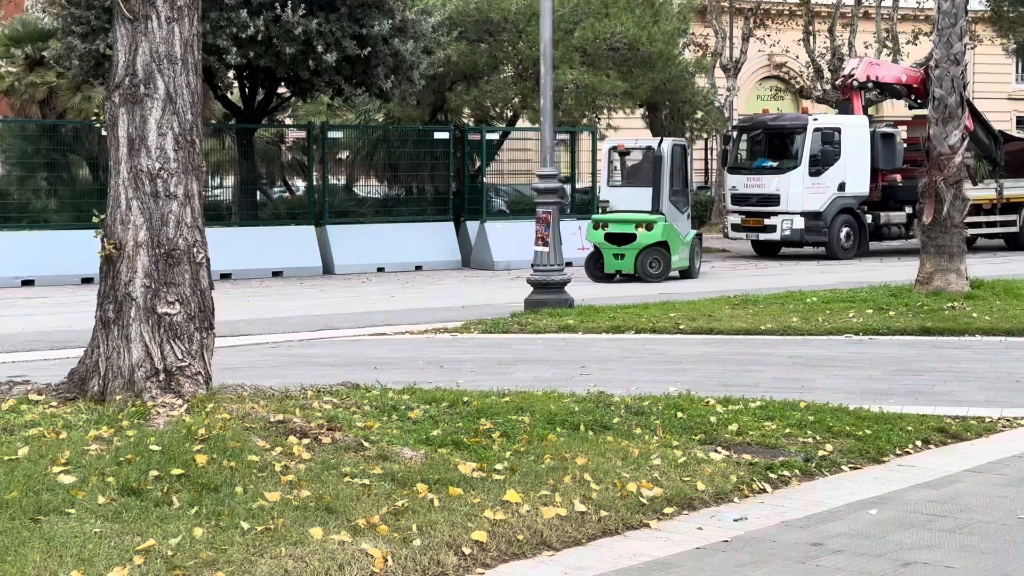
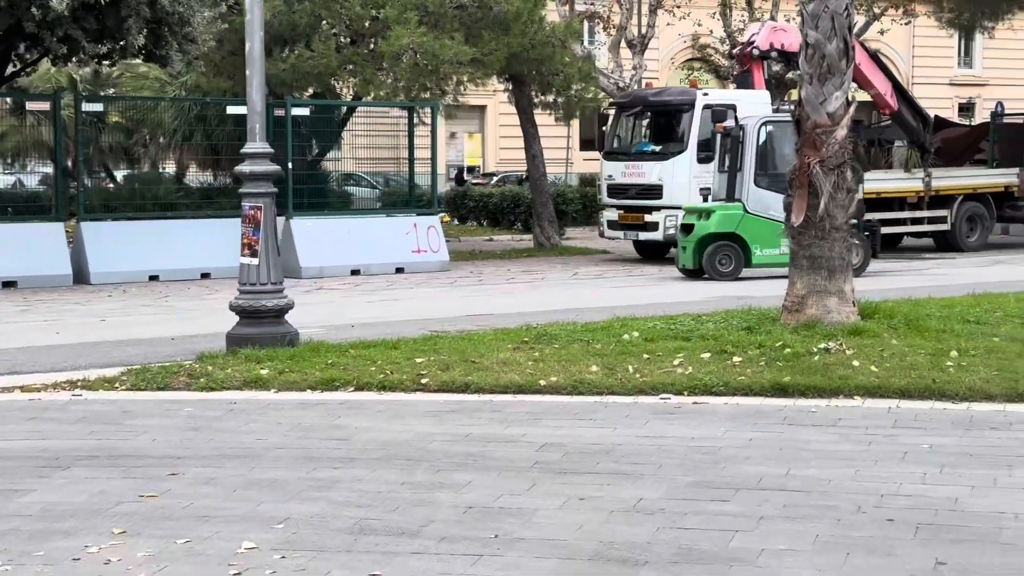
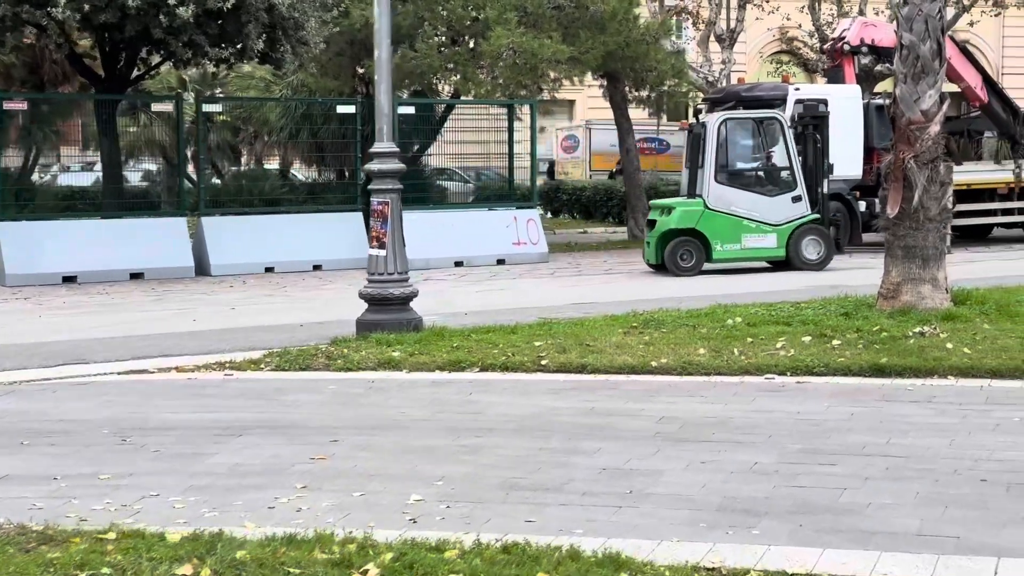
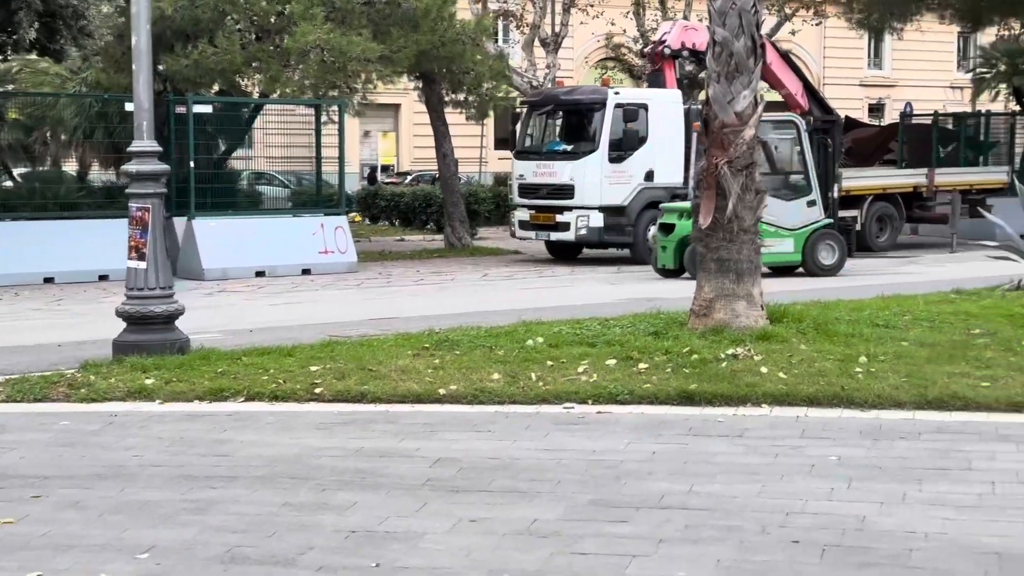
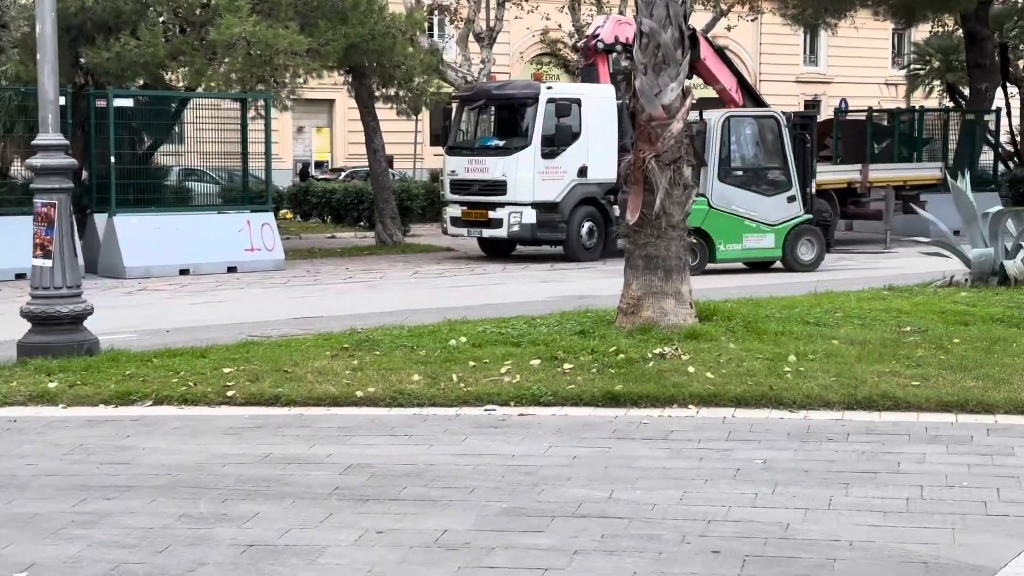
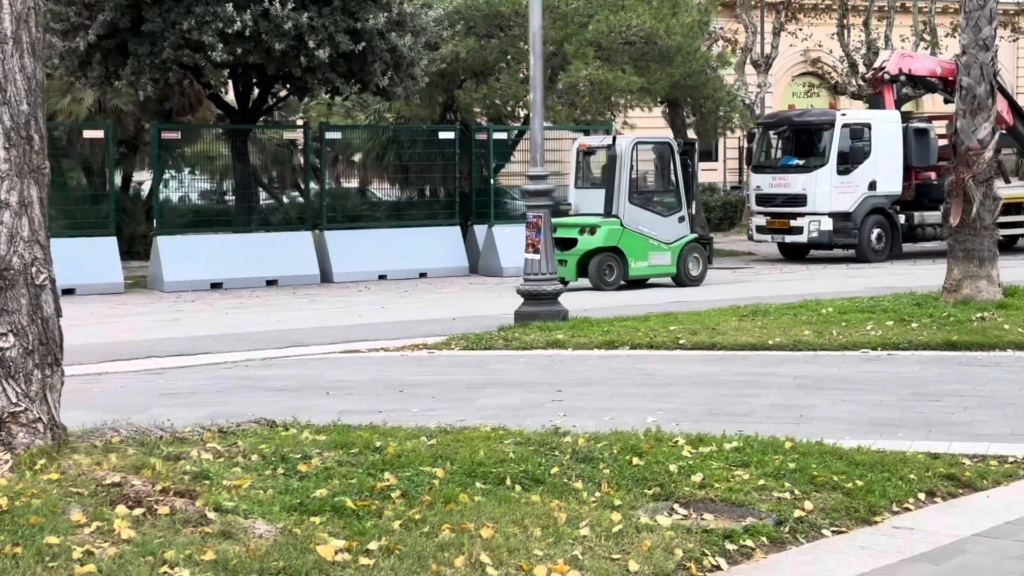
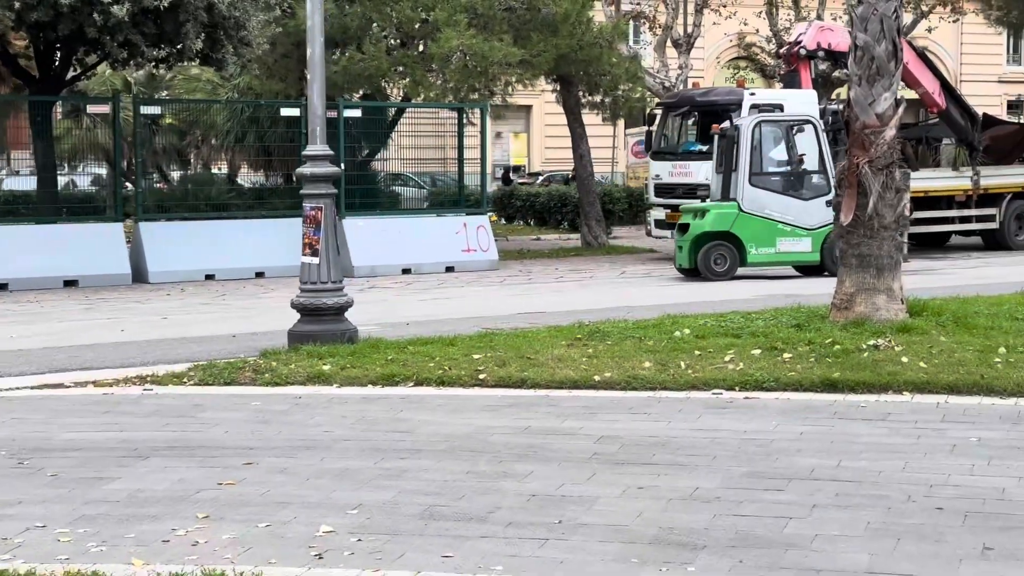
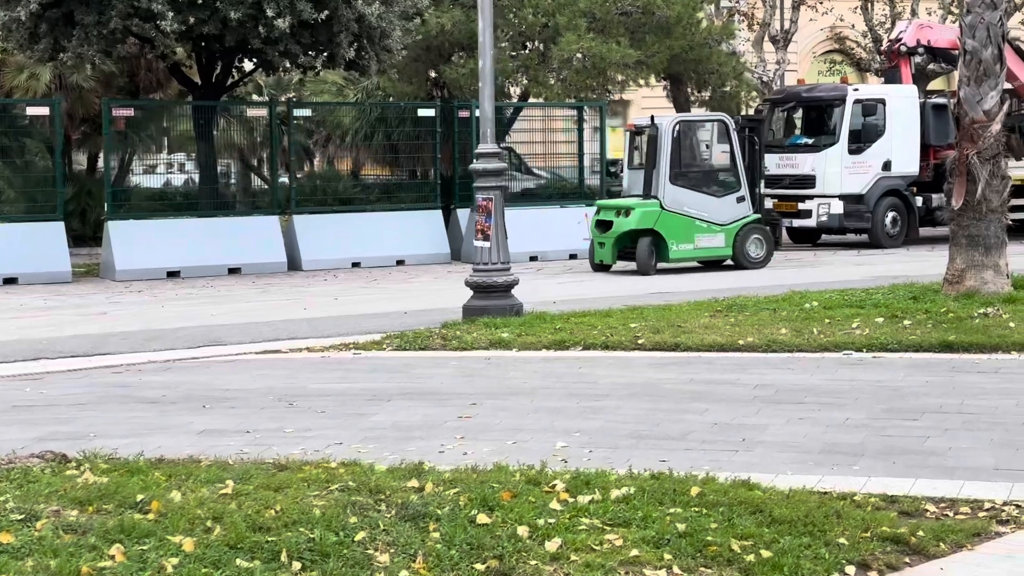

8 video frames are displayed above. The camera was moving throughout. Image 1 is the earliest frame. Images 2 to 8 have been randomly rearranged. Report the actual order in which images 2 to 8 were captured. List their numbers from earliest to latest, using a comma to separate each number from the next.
6, 8, 3, 7, 2, 4, 5
